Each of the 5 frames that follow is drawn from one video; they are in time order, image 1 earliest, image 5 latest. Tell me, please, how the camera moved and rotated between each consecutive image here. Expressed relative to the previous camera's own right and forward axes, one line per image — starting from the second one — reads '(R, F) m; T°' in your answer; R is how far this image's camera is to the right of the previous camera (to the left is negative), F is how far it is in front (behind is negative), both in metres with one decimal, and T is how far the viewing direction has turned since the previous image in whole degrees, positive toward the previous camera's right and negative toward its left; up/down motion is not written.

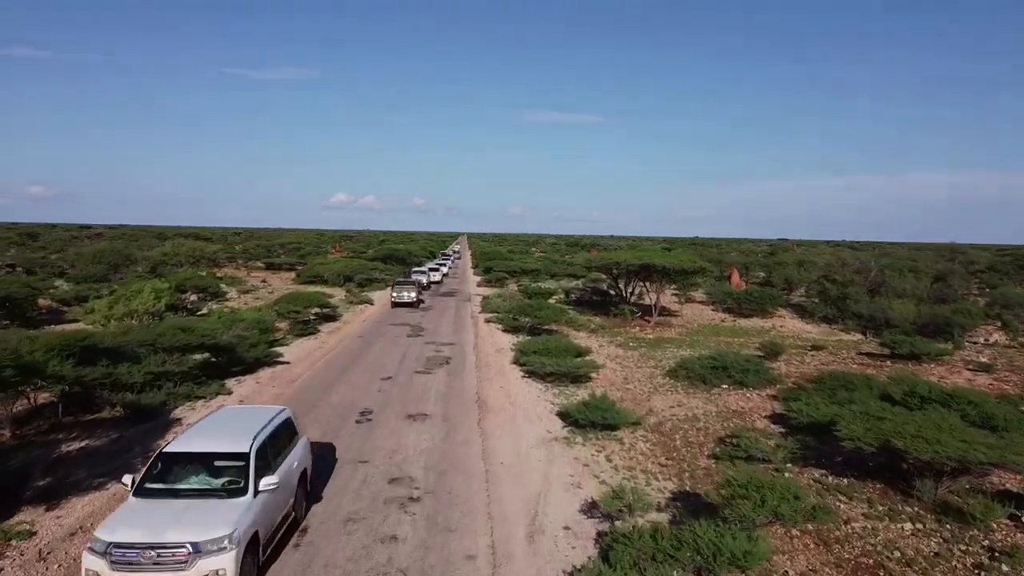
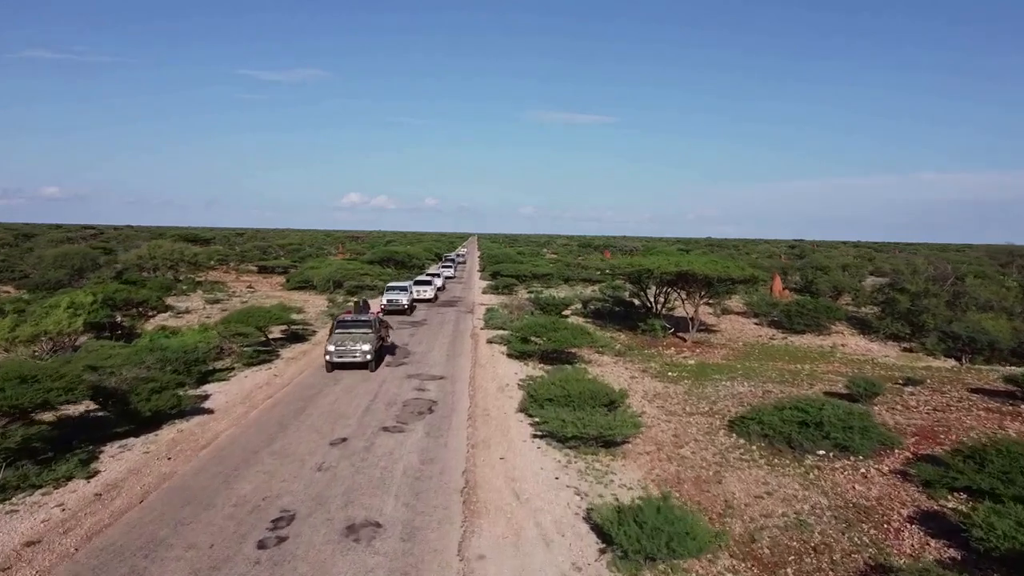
(+0.1, +5.8) m; -1°
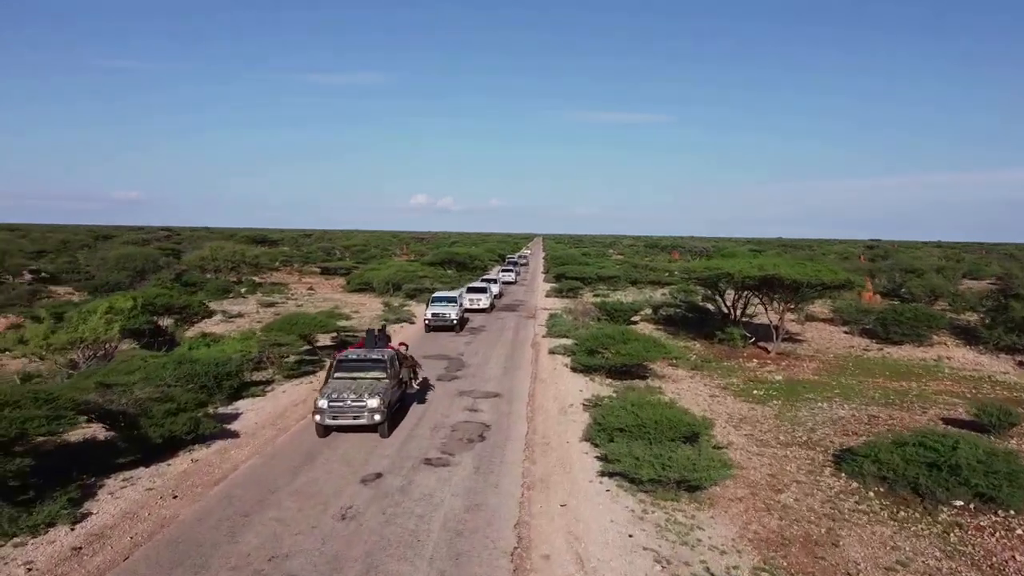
(0.0, +2.1) m; -5°
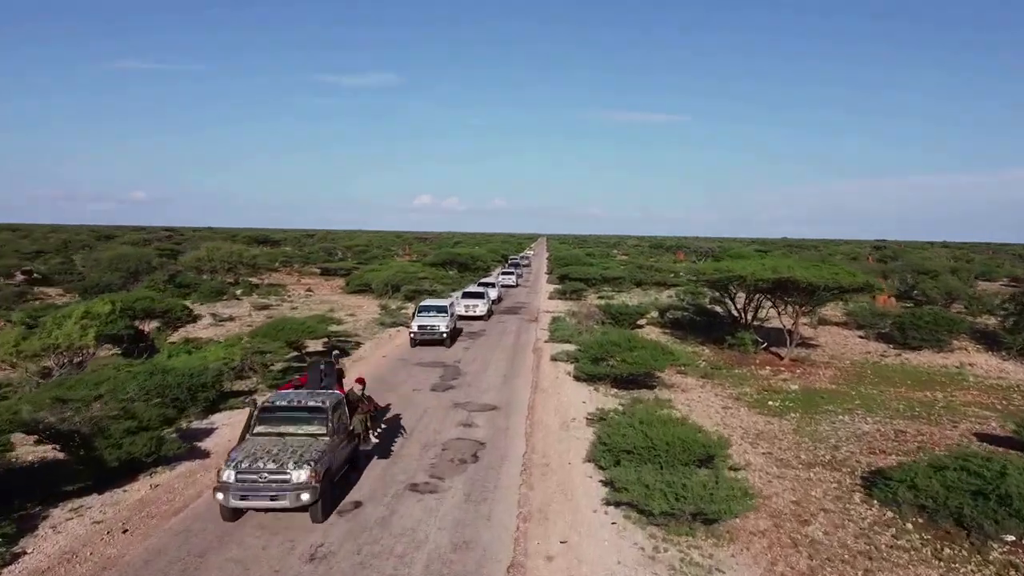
(+0.1, +1.2) m; 0°
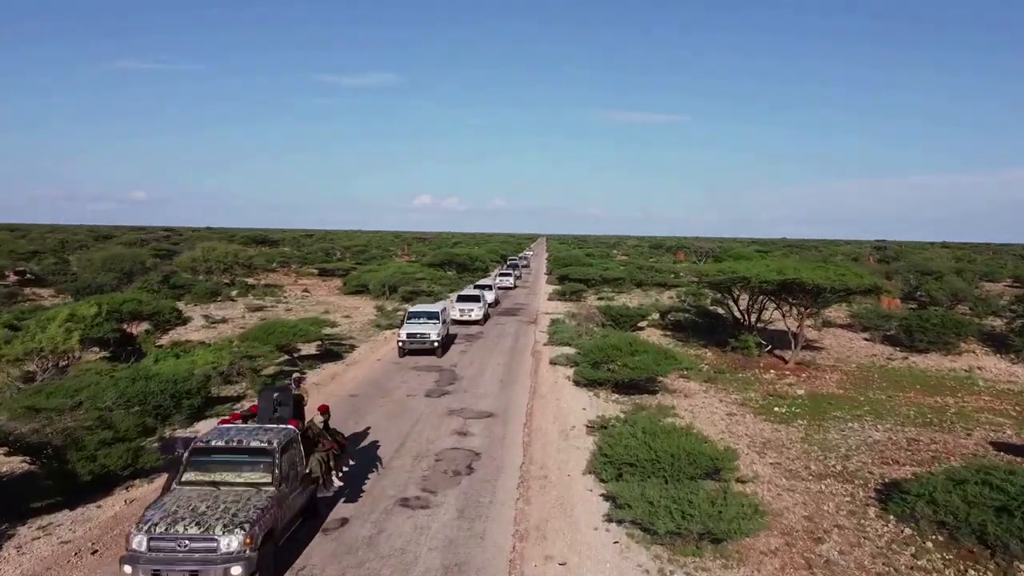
(0.0, +0.6) m; 0°
